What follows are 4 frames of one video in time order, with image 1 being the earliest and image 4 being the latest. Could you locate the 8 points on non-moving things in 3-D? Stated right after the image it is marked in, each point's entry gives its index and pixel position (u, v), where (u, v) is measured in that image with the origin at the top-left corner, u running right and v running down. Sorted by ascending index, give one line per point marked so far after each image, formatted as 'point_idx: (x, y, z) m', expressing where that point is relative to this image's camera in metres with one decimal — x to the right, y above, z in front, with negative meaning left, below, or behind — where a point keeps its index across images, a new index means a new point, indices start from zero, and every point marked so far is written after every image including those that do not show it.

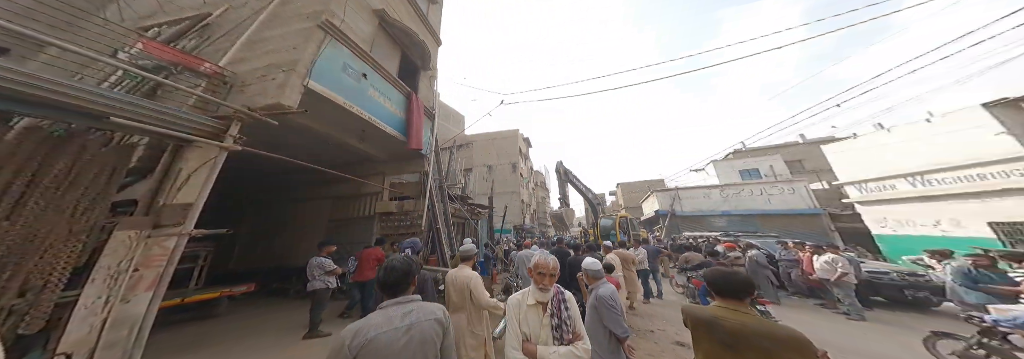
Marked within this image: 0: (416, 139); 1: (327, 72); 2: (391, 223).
0: (-2.3, +1.0, +5.2) m
1: (-3.1, +1.8, +3.7) m
2: (-3.1, -1.1, +5.8) m
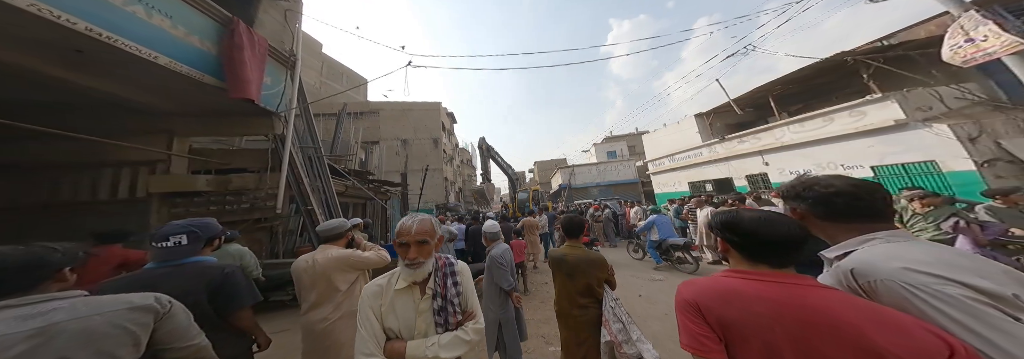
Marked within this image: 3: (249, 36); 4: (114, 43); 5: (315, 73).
0: (-4.4, +1.5, +3.6) m
1: (-4.5, +2.2, +1.8) m
2: (-5.4, -0.5, +4.0) m
3: (-4.5, +2.5, +3.8) m
4: (-4.5, +1.6, +2.6) m
5: (-15.8, +8.5, +17.7) m
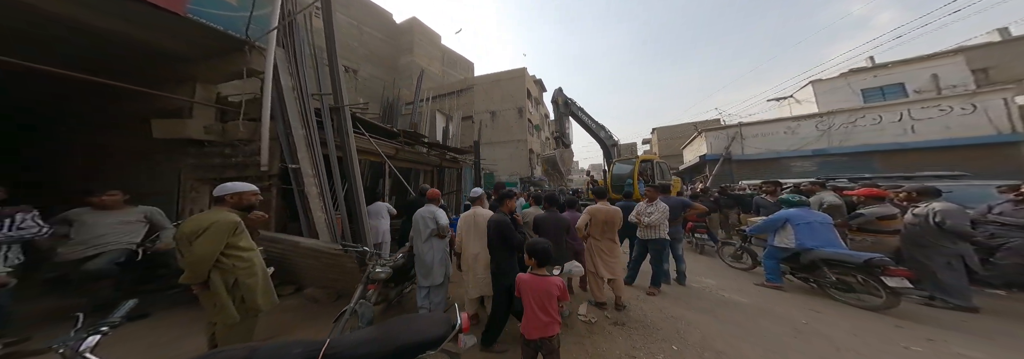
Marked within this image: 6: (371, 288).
0: (-4.2, +2.2, +2.8) m
1: (-5.3, +2.7, +1.3) m
2: (-4.9, +0.3, +3.9) m
3: (-4.3, +3.2, +2.9) m
4: (-4.9, +2.2, +2.0) m
5: (-6.3, +11.0, +20.0) m
6: (-1.5, -1.2, +2.4) m
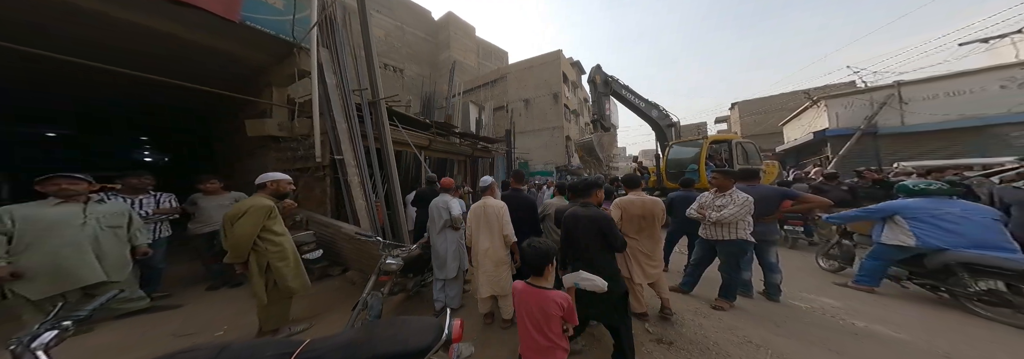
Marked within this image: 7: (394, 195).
0: (-4.0, +2.4, +3.2) m
1: (-5.4, +2.8, +1.9) m
2: (-4.3, +0.4, +4.5) m
3: (-4.0, +3.4, +3.3) m
4: (-4.8, +2.3, +2.5) m
5: (-2.7, +11.8, +20.1) m
6: (-1.4, -1.1, +2.4) m
7: (-2.4, -0.3, +4.5) m
